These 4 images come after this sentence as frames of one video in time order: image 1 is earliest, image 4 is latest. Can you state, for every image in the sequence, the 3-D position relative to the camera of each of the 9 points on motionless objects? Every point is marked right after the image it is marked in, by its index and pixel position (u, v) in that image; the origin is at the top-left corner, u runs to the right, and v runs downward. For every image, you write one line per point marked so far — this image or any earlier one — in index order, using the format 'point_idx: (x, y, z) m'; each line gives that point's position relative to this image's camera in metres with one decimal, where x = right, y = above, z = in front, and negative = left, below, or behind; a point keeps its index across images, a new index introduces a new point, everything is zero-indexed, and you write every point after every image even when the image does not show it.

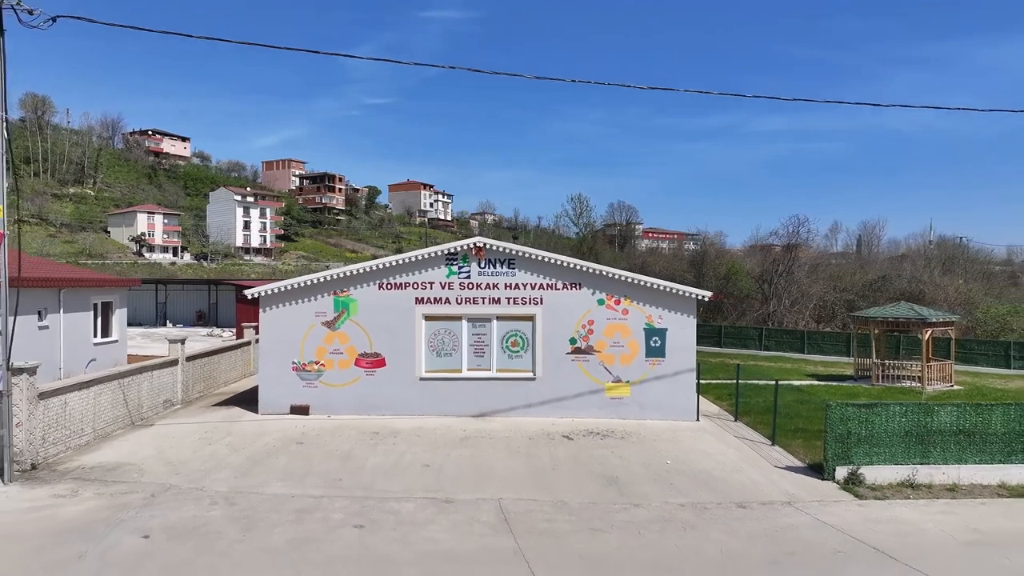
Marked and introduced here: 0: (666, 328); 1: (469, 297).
0: (+3.1, -0.8, +12.6) m
1: (-0.9, -0.1, +12.6) m
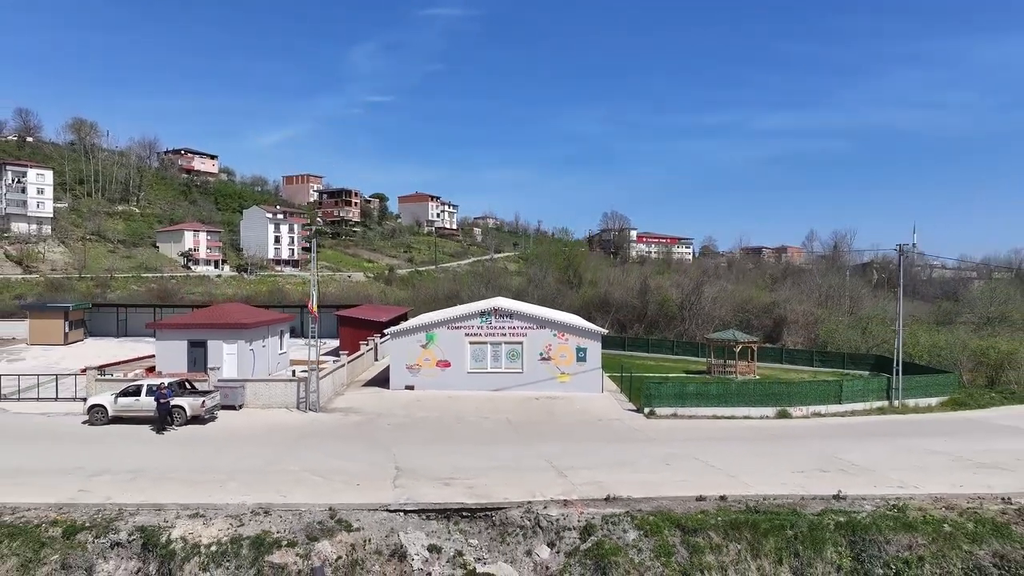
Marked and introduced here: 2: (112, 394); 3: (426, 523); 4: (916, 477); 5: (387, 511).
0: (+3.1, -2.5, +25.9) m
1: (-0.9, -1.8, +25.9) m
2: (-12.7, -3.4, +19.8) m
3: (-1.8, -4.8, +12.8) m
4: (+10.0, -4.7, +15.4) m
5: (-2.7, -4.7, +13.1) m
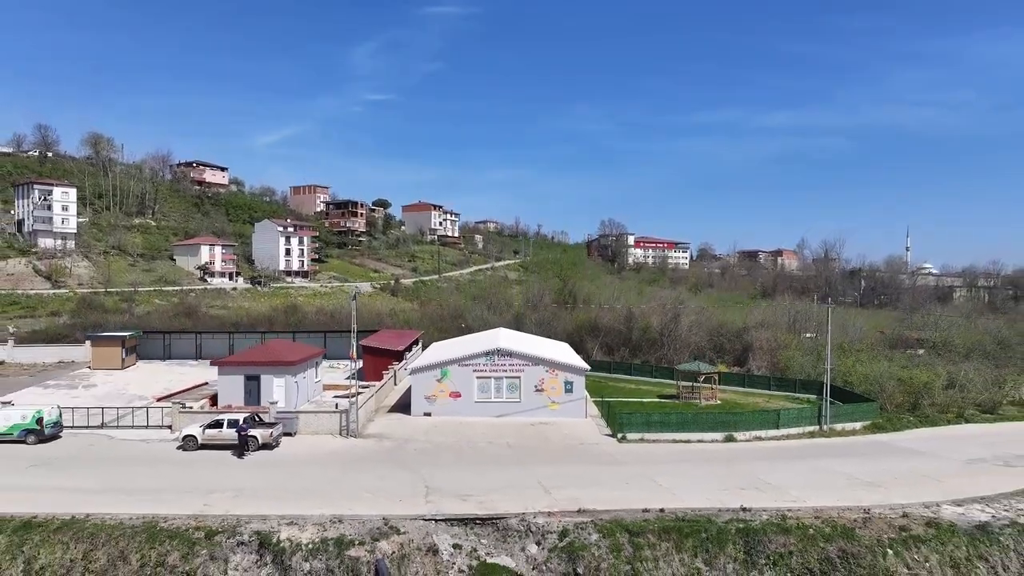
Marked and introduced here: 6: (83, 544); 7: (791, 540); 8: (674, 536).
0: (+3.1, -4.7, +31.4) m
1: (-0.9, -4.1, +31.4) m
2: (-12.7, -5.6, +25.3) m
3: (-1.8, -7.1, +18.4) m
4: (+10.0, -6.9, +20.9) m
5: (-2.7, -7.0, +18.7) m
6: (-12.0, -7.1, +17.3) m
7: (+8.0, -7.2, +17.7) m
8: (+4.7, -7.2, +17.9) m
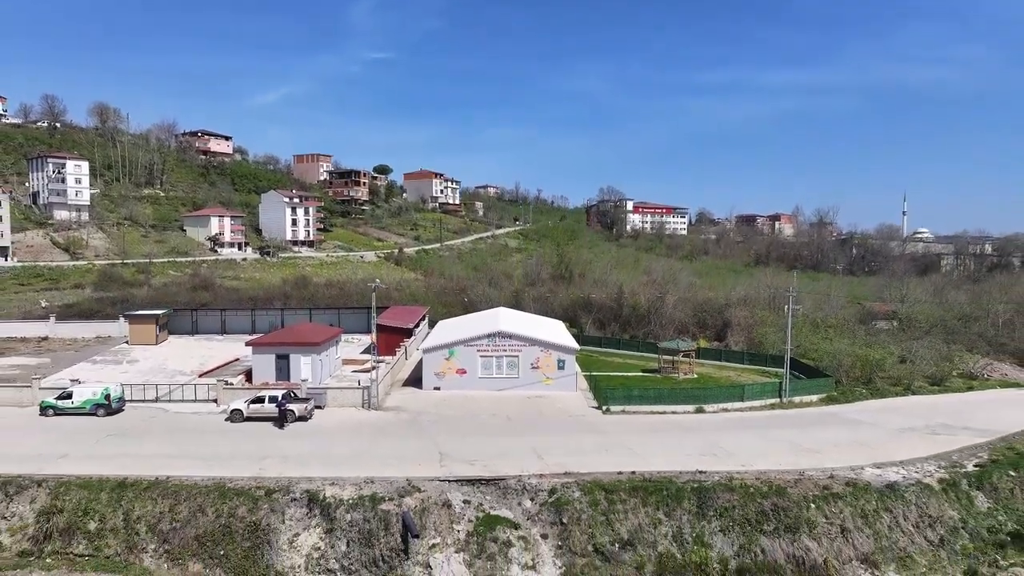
0: (+3.1, -4.1, +35.6) m
1: (-1.0, -3.4, +35.6) m
2: (-12.8, -5.4, +29.6) m
3: (-1.9, -7.3, +22.7) m
4: (+10.0, -7.0, +25.2) m
5: (-2.7, -7.1, +23.0) m
6: (-12.0, -7.4, +21.7) m
7: (+7.9, -7.5, +22.1) m
8: (+4.6, -7.4, +22.3) m
